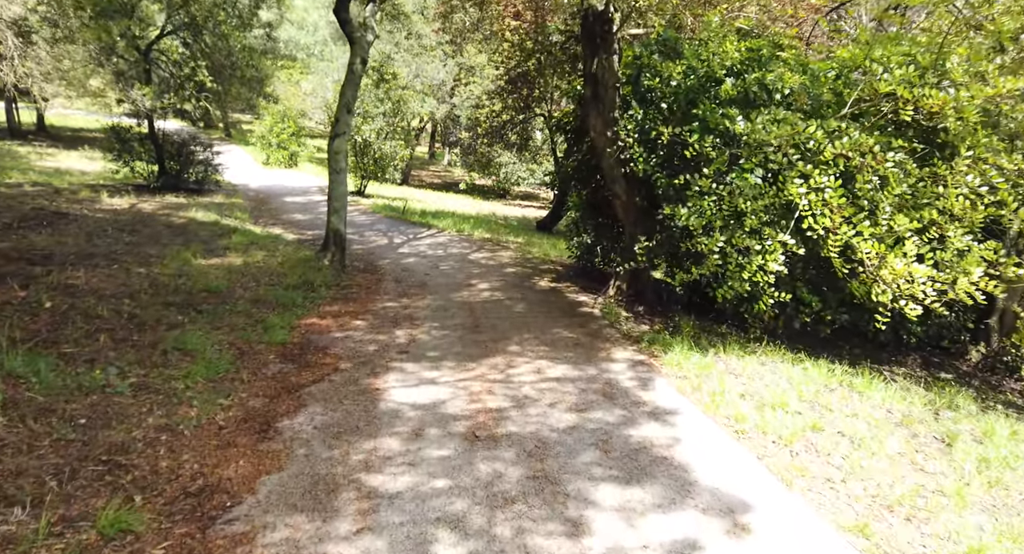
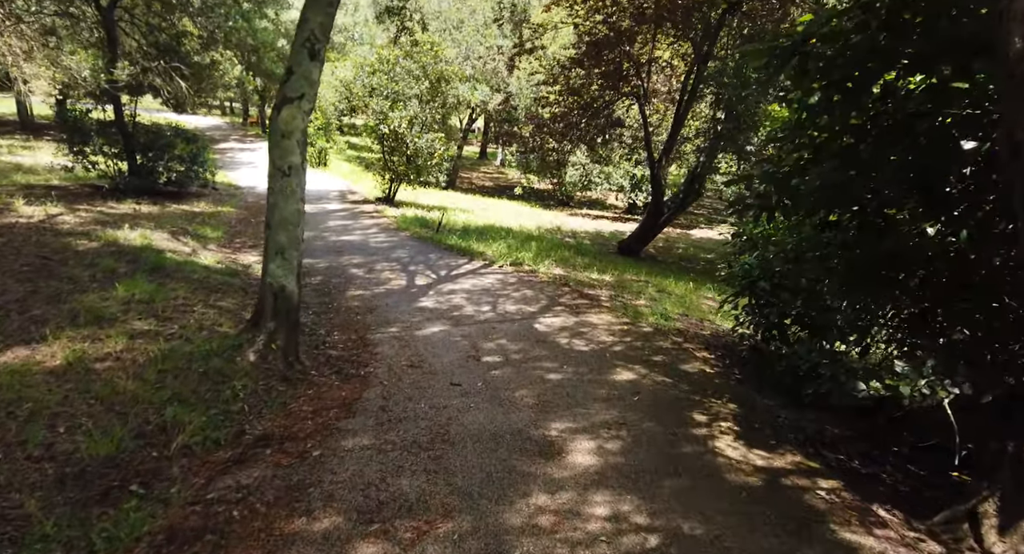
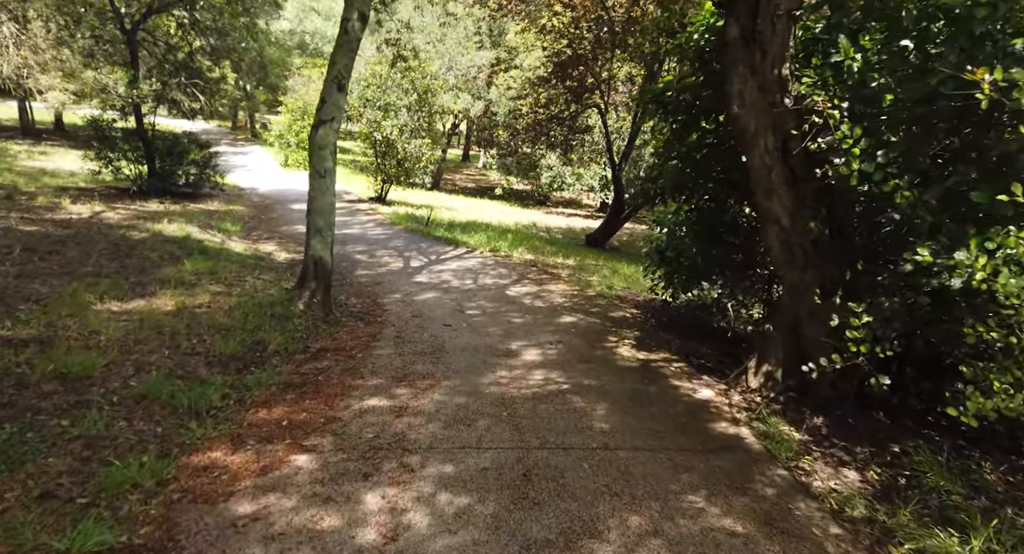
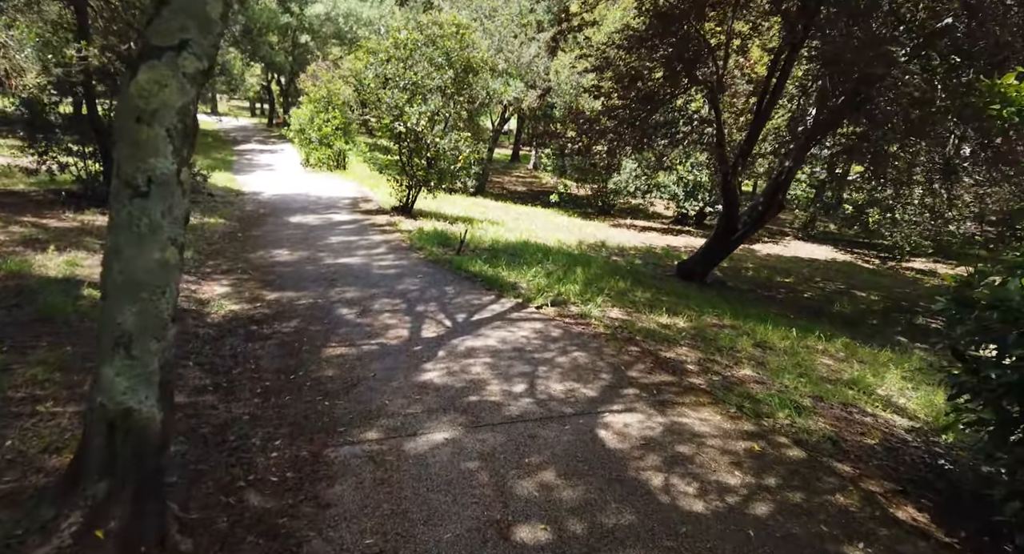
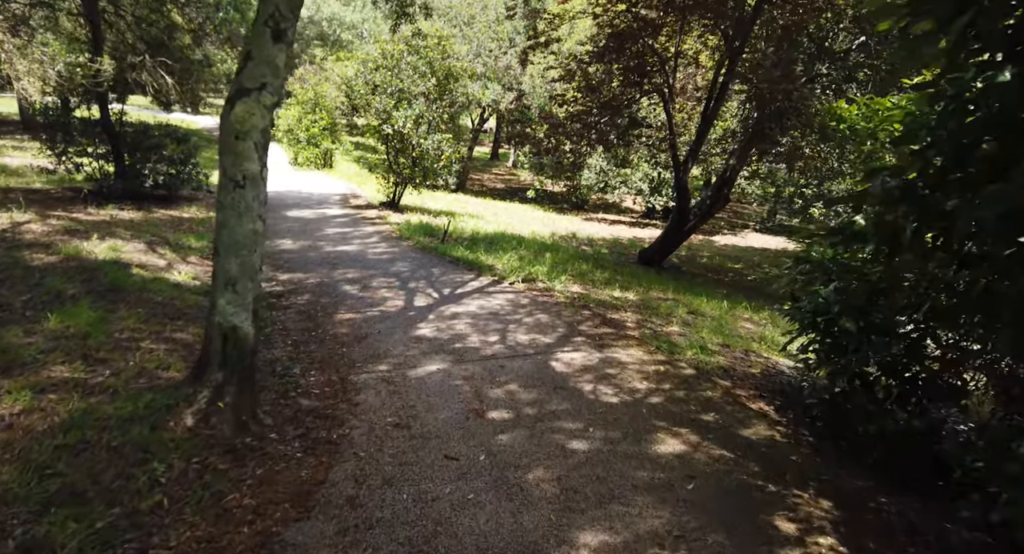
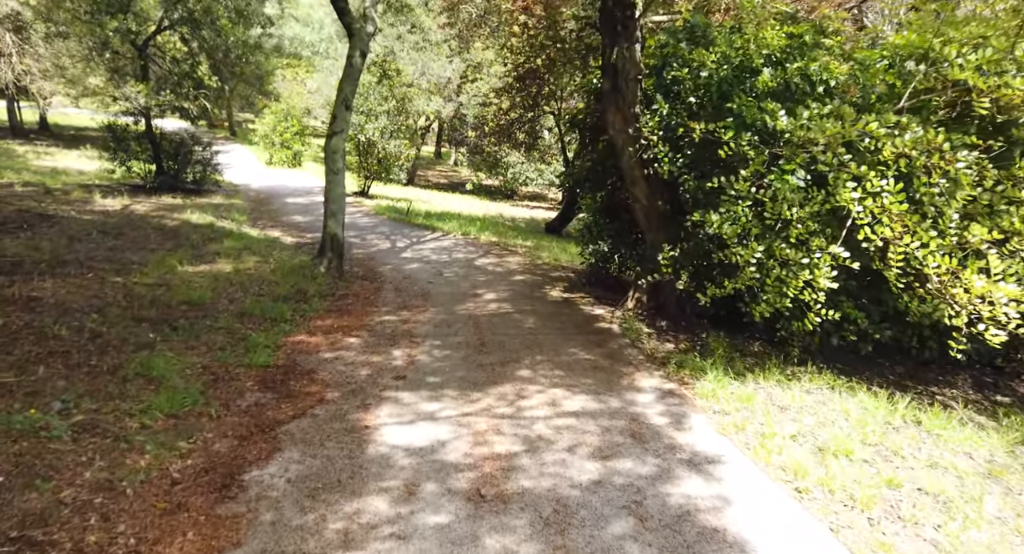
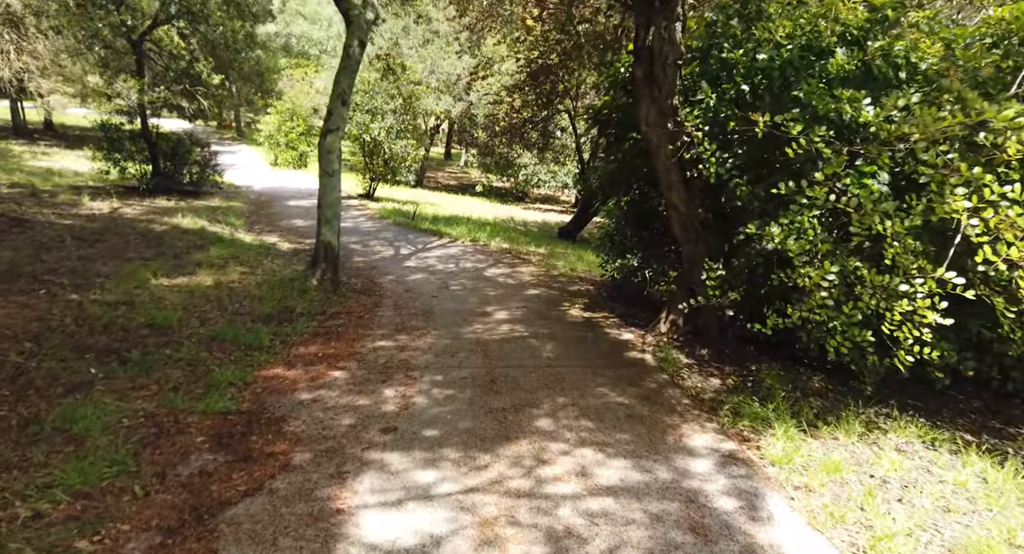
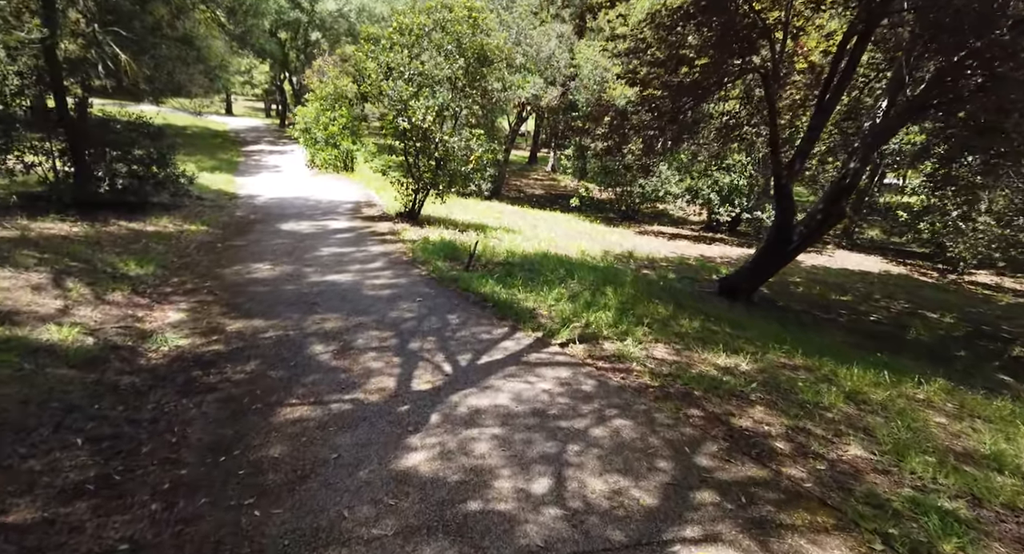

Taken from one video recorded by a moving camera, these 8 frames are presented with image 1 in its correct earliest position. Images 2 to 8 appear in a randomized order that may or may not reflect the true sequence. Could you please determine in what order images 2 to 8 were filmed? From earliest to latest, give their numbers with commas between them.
6, 7, 3, 2, 5, 4, 8
